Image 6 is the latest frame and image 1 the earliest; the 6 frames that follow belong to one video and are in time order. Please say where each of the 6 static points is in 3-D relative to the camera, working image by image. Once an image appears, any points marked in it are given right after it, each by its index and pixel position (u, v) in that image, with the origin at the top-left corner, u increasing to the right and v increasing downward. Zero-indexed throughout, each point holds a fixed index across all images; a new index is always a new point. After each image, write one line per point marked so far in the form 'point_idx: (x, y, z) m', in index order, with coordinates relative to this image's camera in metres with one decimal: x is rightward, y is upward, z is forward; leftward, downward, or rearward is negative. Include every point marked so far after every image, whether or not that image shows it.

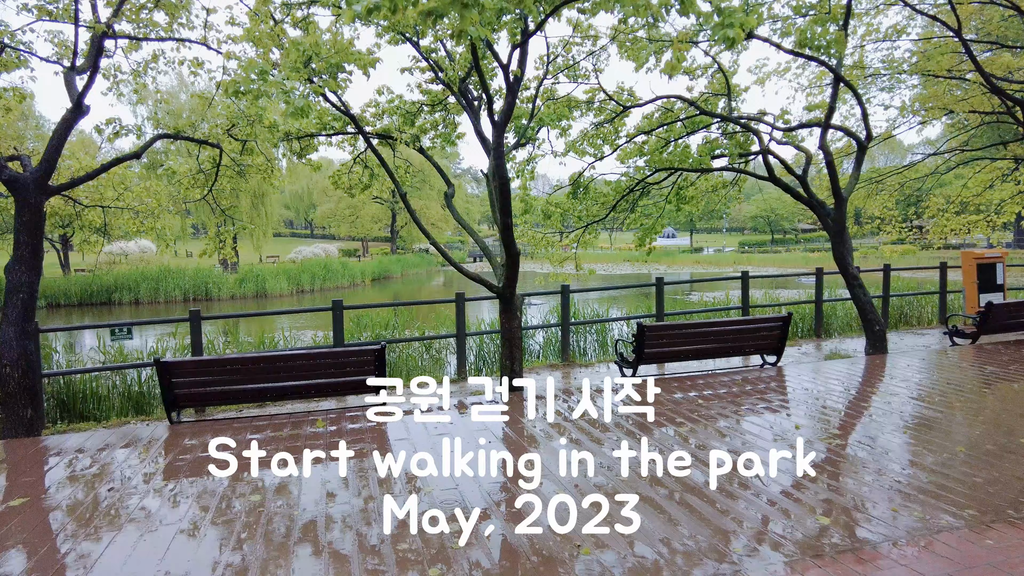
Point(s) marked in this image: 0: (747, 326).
0: (+2.3, -0.4, +5.8) m
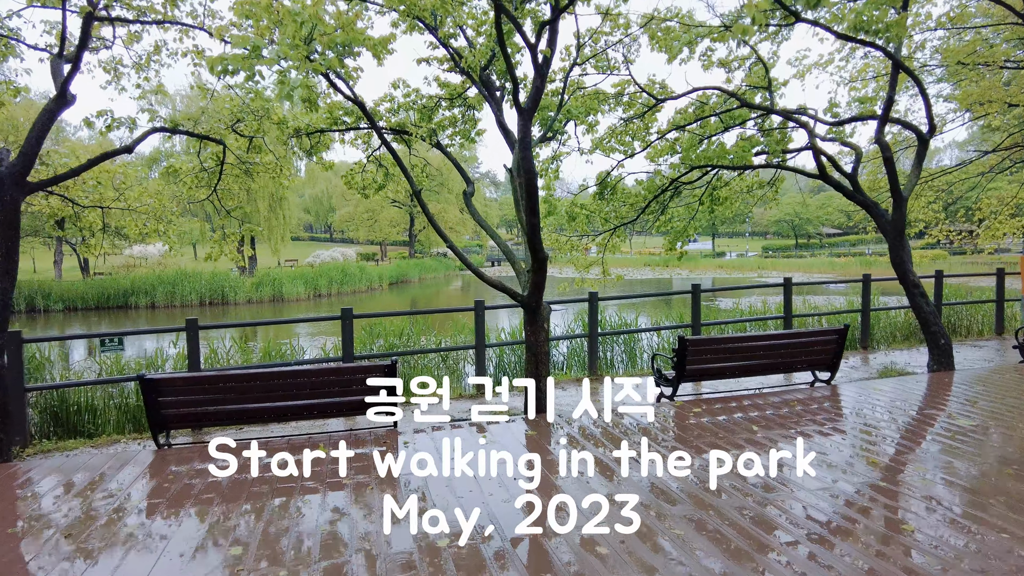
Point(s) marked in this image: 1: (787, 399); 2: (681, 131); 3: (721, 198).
0: (+2.5, -0.5, +5.2) m
1: (+2.7, -1.0, +5.7) m
2: (+2.4, +2.2, +8.2) m
3: (+3.2, +1.4, +8.9) m
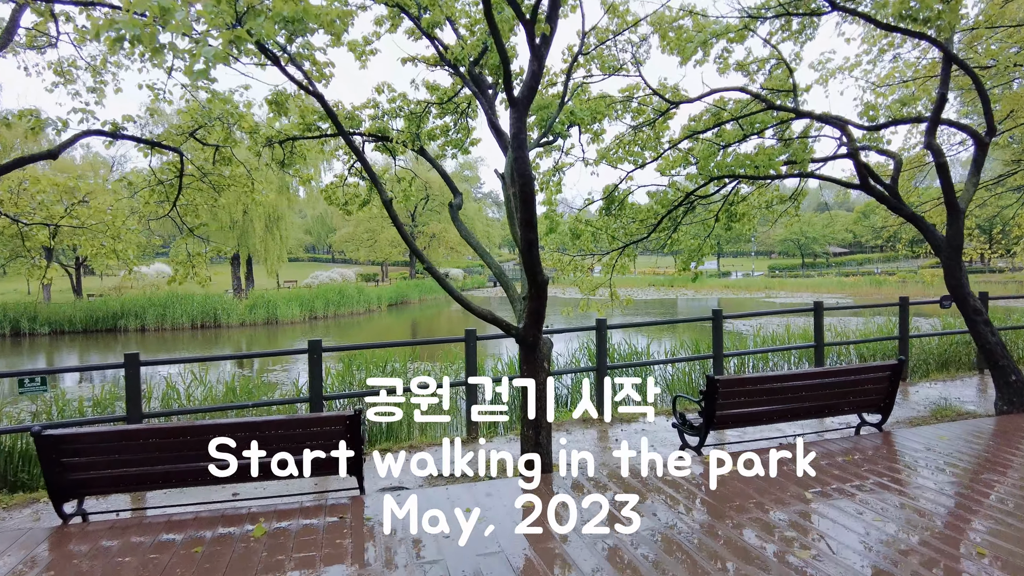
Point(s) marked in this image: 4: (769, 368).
0: (+2.5, -0.7, +4.3) m
1: (+2.7, -1.3, +4.8) m
2: (+2.4, +1.9, +7.5) m
3: (+3.2, +1.0, +8.1) m
4: (+3.6, -1.1, +8.0) m
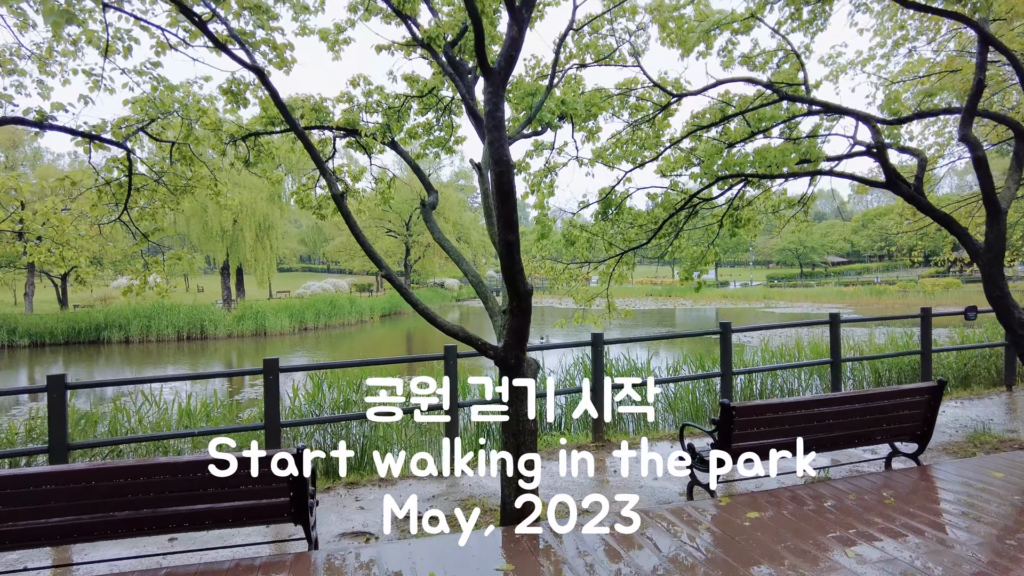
0: (+2.4, -0.7, +3.8) m
1: (+2.6, -1.3, +4.3) m
2: (+2.2, +1.8, +6.9) m
3: (+3.0, +0.9, +7.6) m
4: (+3.4, -1.3, +7.4) m
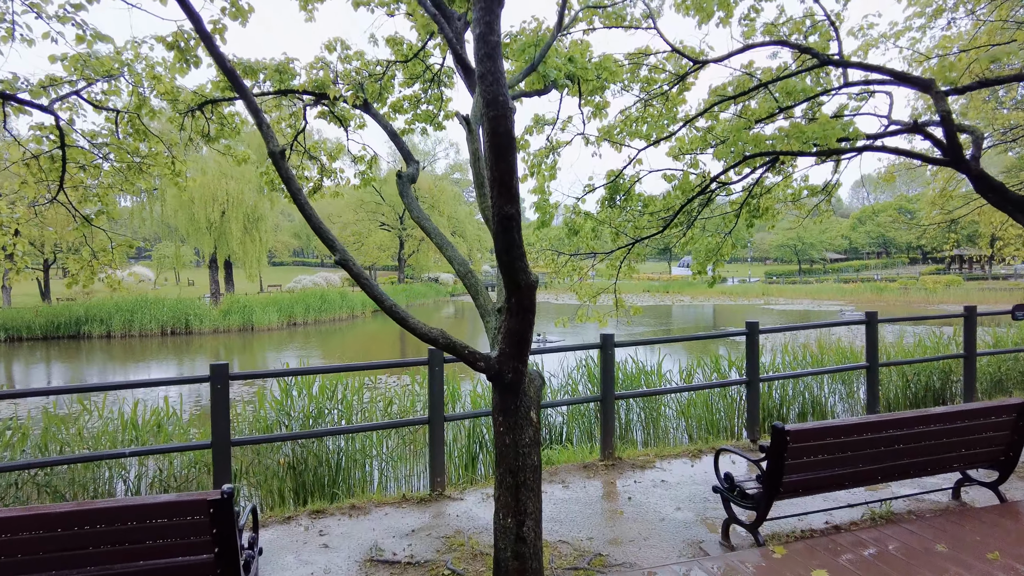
0: (+2.4, -0.7, +3.1) m
1: (+2.5, -1.3, +3.6) m
2: (+2.2, +1.8, +6.2) m
3: (+3.0, +1.0, +6.9) m
4: (+3.4, -1.2, +6.8) m
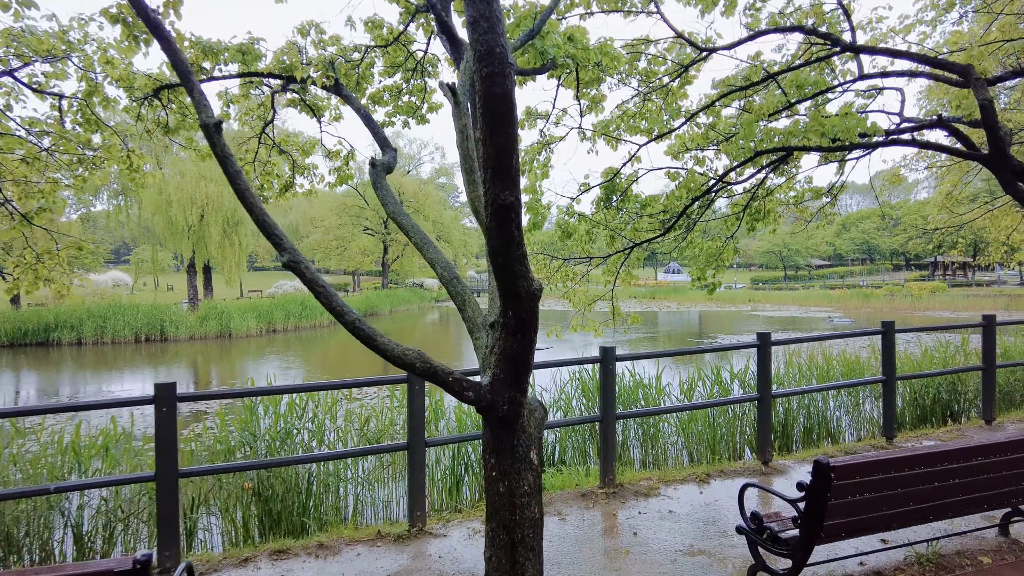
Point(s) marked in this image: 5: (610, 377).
0: (+2.3, -0.8, +2.7) m
1: (+2.5, -1.4, +3.2) m
2: (+2.1, +1.8, +5.9) m
3: (+2.9, +0.9, +6.5) m
4: (+3.2, -1.3, +6.4) m
5: (+0.7, -0.7, +4.3) m
